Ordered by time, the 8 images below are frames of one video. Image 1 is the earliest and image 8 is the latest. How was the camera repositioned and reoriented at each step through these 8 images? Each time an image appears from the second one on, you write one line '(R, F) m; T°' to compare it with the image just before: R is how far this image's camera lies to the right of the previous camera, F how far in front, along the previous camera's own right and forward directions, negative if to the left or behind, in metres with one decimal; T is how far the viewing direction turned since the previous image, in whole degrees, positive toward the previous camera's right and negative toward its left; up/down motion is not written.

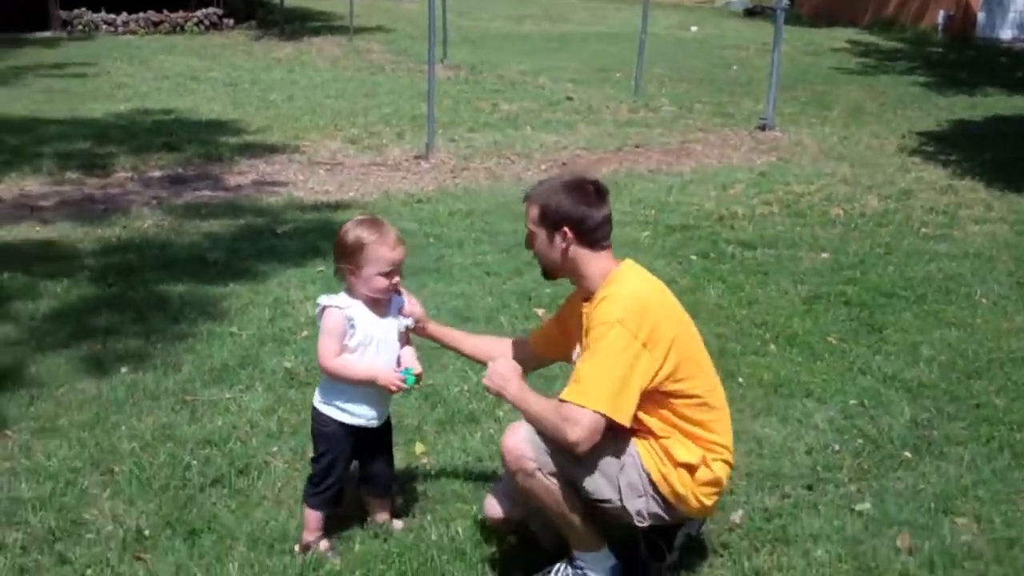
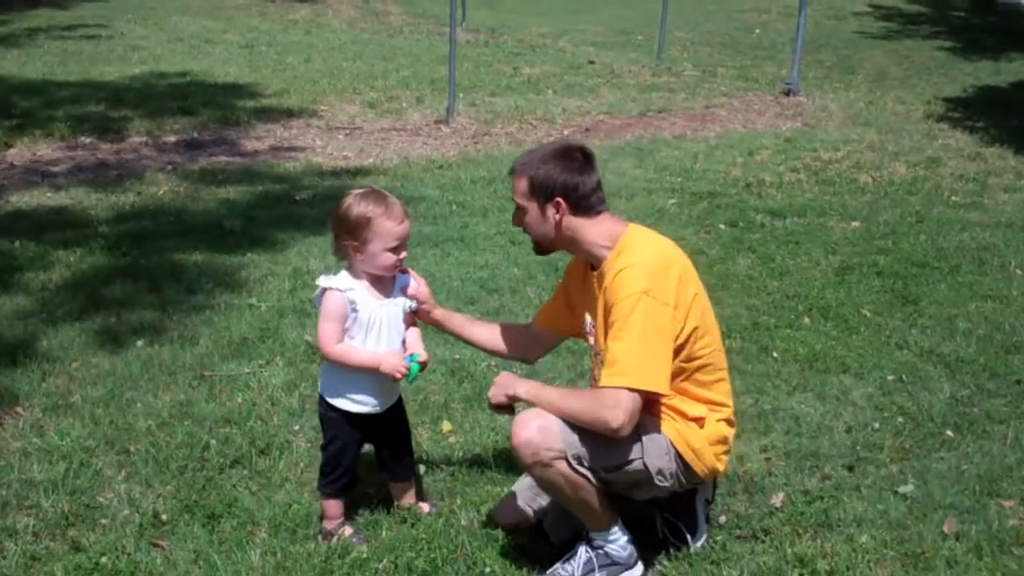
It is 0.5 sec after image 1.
(-0.1, +0.2) m; -1°
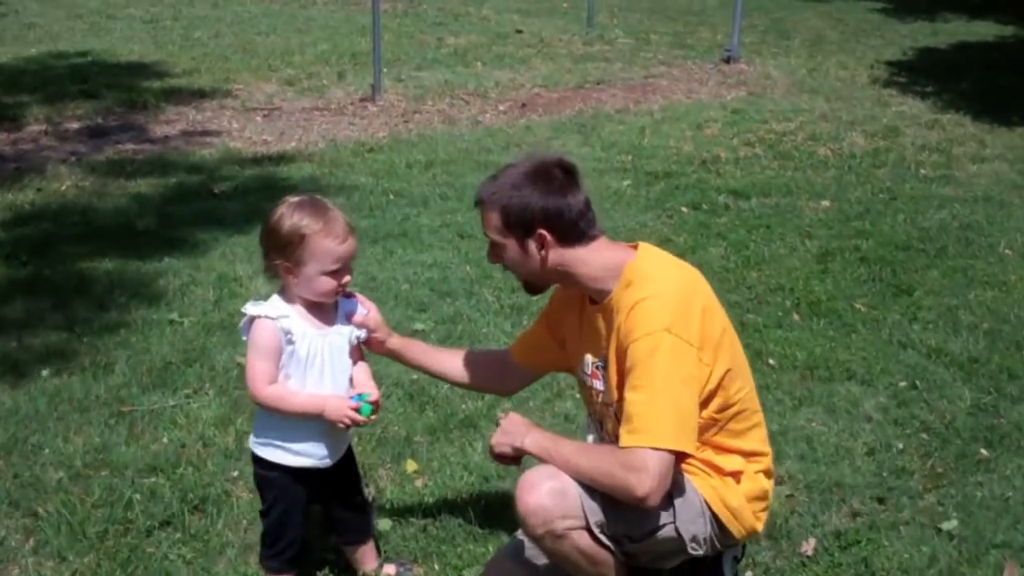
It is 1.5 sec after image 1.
(-0.2, +0.7) m; +4°
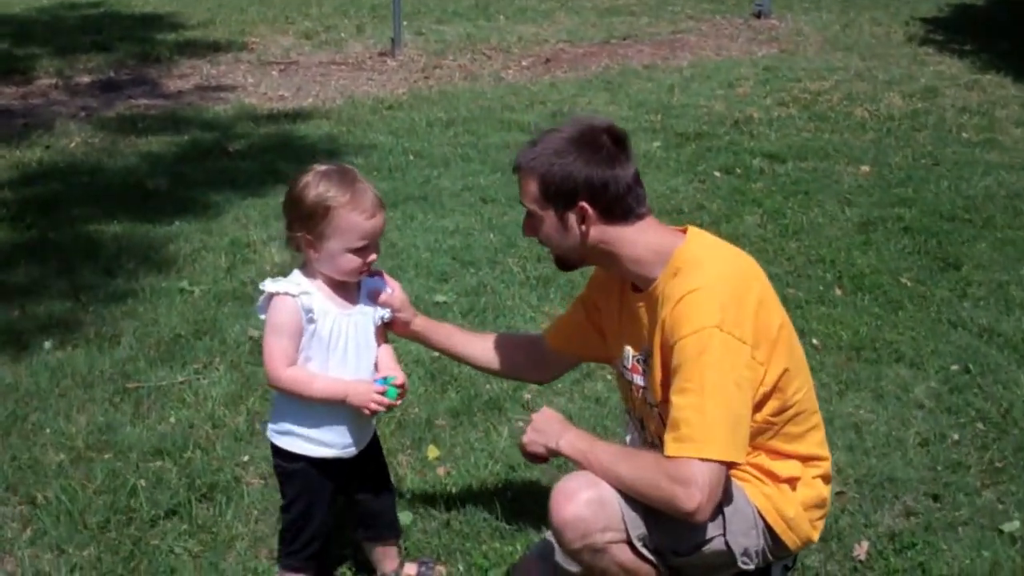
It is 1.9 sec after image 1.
(0.0, +0.3) m; -1°
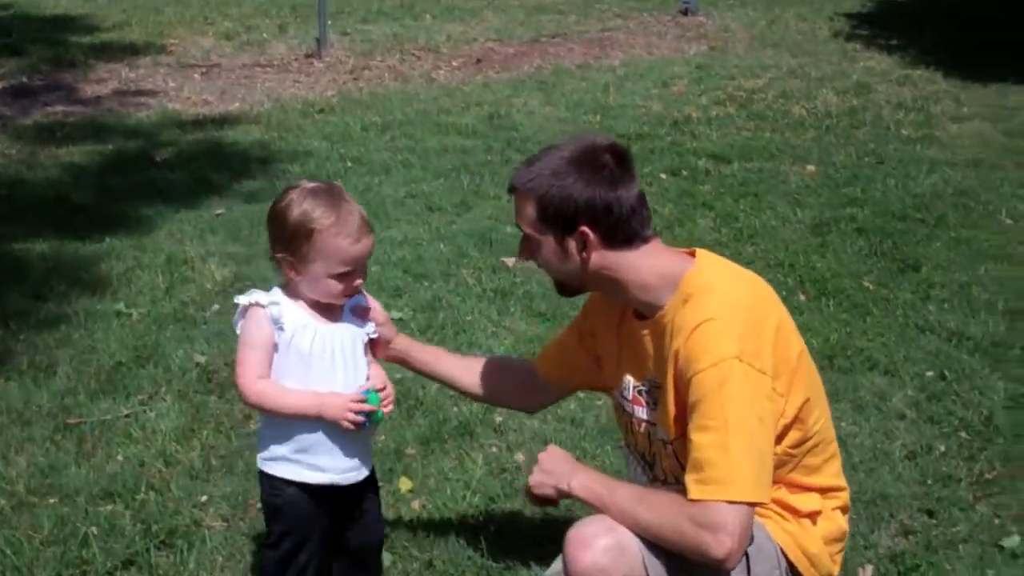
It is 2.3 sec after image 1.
(-0.2, +0.2) m; +4°
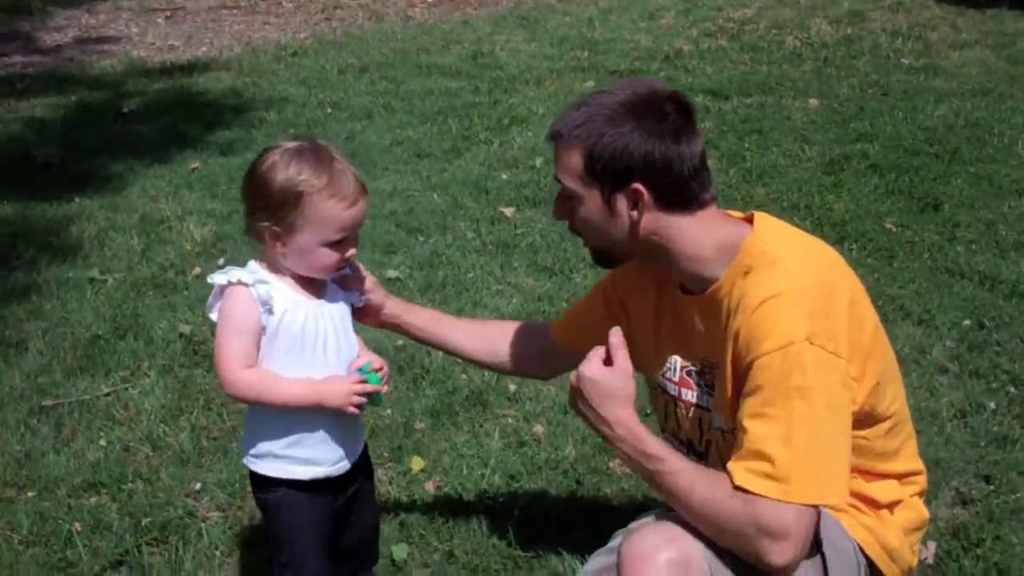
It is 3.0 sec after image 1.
(-0.1, +0.4) m; +1°
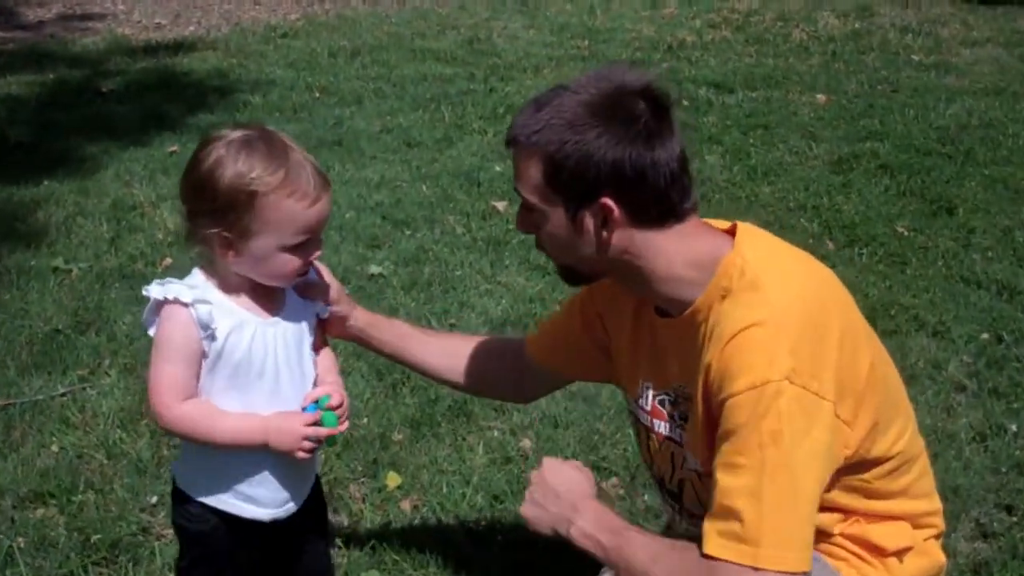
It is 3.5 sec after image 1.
(0.0, +0.3) m; 0°
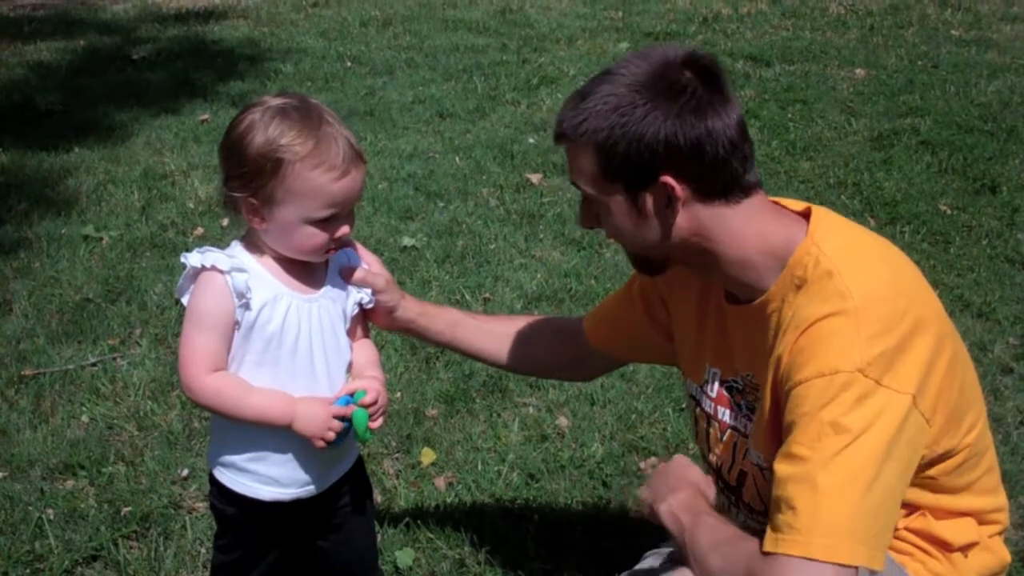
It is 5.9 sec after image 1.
(0.0, +0.1) m; -1°
